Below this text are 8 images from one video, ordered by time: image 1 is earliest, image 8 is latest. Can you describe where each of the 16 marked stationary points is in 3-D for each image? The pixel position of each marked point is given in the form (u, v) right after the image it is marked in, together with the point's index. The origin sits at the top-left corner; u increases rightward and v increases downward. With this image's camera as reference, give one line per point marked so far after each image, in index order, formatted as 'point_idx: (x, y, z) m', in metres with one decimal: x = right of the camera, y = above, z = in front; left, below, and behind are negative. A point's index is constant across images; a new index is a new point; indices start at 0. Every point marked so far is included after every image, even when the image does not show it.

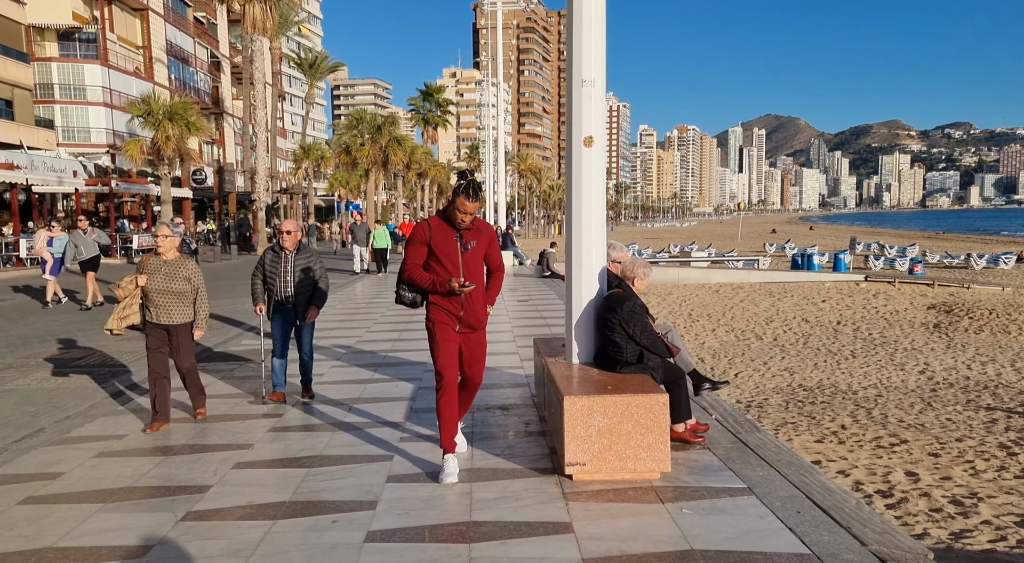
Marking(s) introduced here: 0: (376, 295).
0: (-3.0, -0.3, +16.9) m
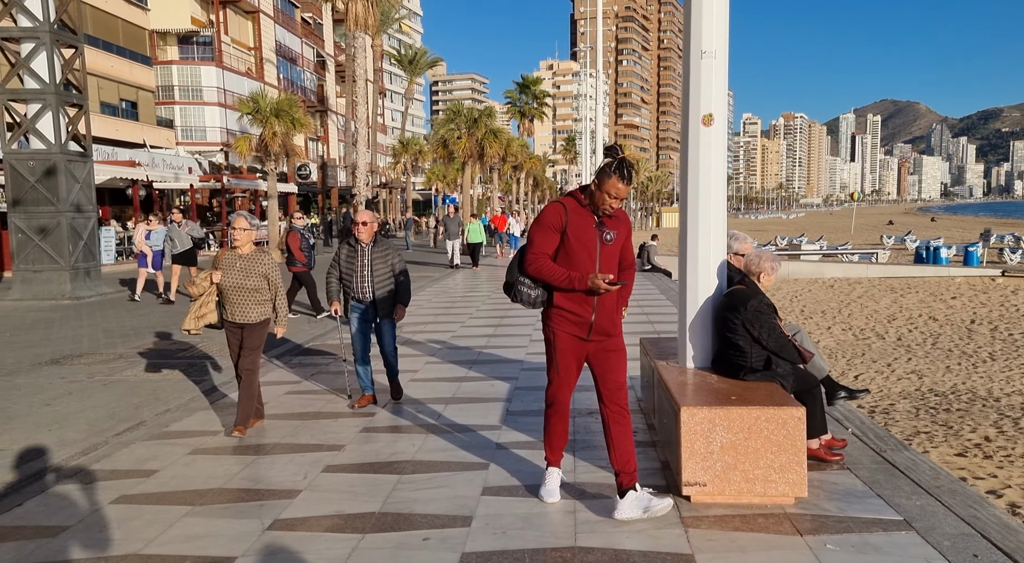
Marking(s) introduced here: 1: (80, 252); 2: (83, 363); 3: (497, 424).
0: (-0.9, -0.2, +16.7) m
1: (-7.8, +0.5, +14.3) m
2: (-4.4, -0.8, +8.1) m
3: (-0.1, -1.0, +5.5) m
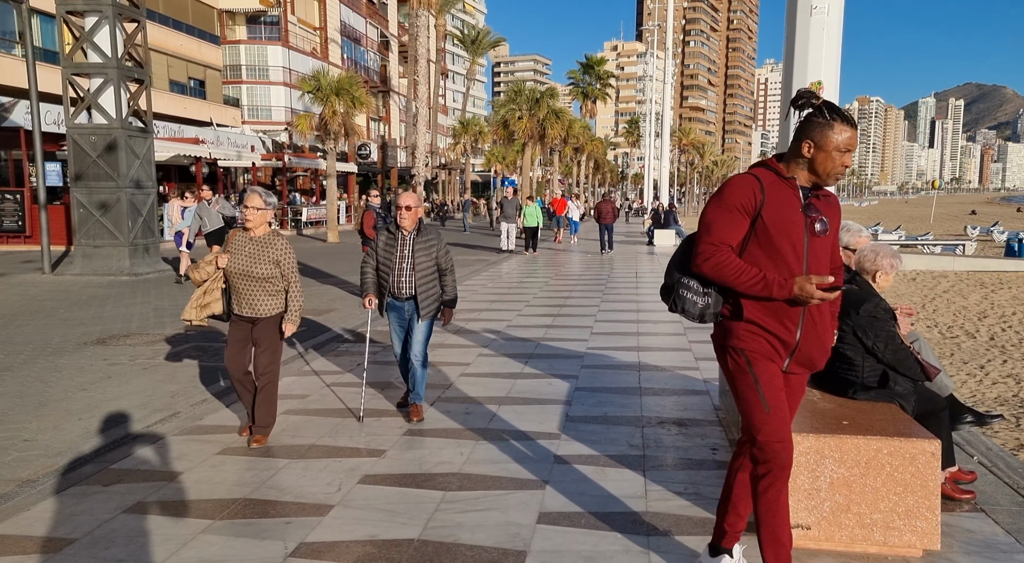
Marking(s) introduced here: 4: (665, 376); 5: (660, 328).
0: (+0.3, +0.1, +16.2) m
1: (-6.7, +1.0, +14.3) m
2: (-3.8, -0.6, +7.8) m
3: (+0.3, -0.9, +4.9) m
4: (+1.2, -0.8, +6.4) m
5: (+1.7, -0.5, +9.1) m
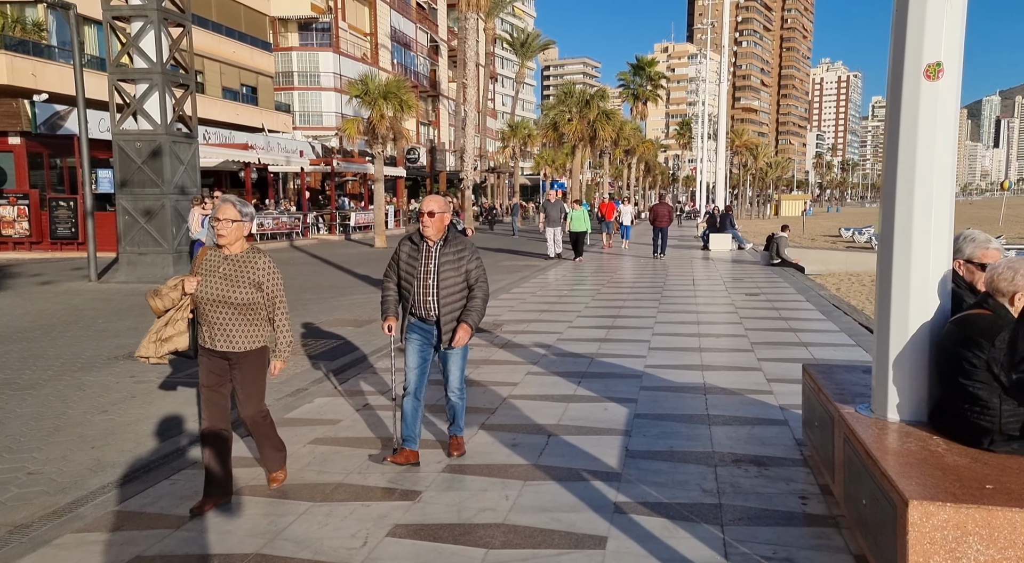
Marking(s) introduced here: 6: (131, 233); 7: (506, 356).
0: (+1.3, 0.0, +15.5) m
1: (-5.8, +0.8, +14.1) m
2: (-3.3, -0.7, +7.4) m
3: (+0.6, -1.0, +4.3) m
4: (+1.6, -0.9, +5.8) m
5: (+2.2, -0.6, +8.4) m
6: (-6.6, +0.8, +13.9) m
7: (-0.1, -0.7, +7.8) m
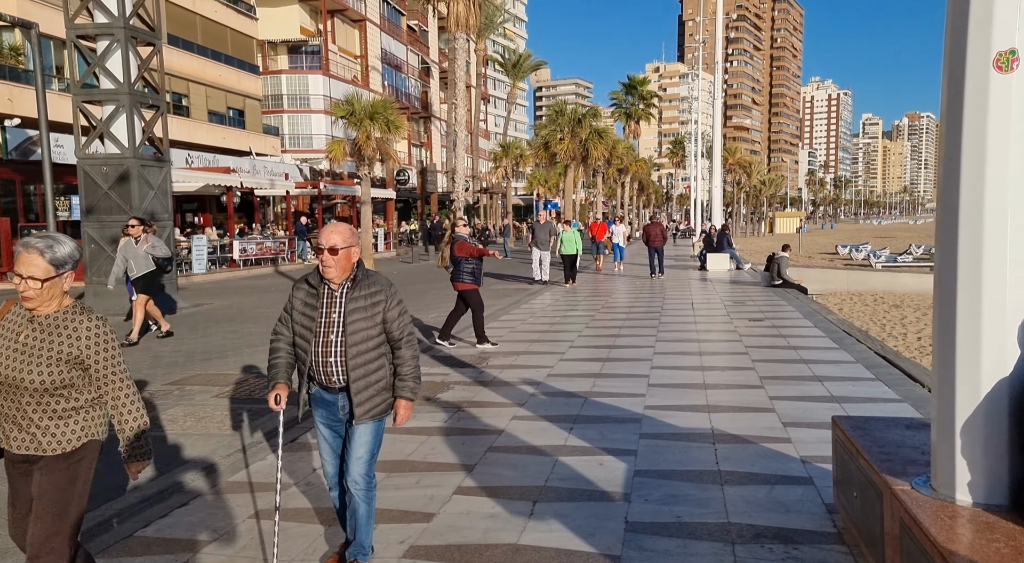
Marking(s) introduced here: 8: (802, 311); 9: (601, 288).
0: (+1.1, -0.5, +14.8) m
1: (-6.0, +0.3, +13.4) m
2: (-3.4, -1.0, +6.7) m
3: (+0.4, -1.2, +3.6) m
4: (+1.5, -1.1, +5.0) m
5: (+2.1, -0.9, +7.7) m
6: (-6.8, +0.3, +13.1) m
7: (-0.2, -1.0, +7.1) m
8: (+5.2, -0.6, +14.1) m
9: (+2.2, -0.2, +19.9) m
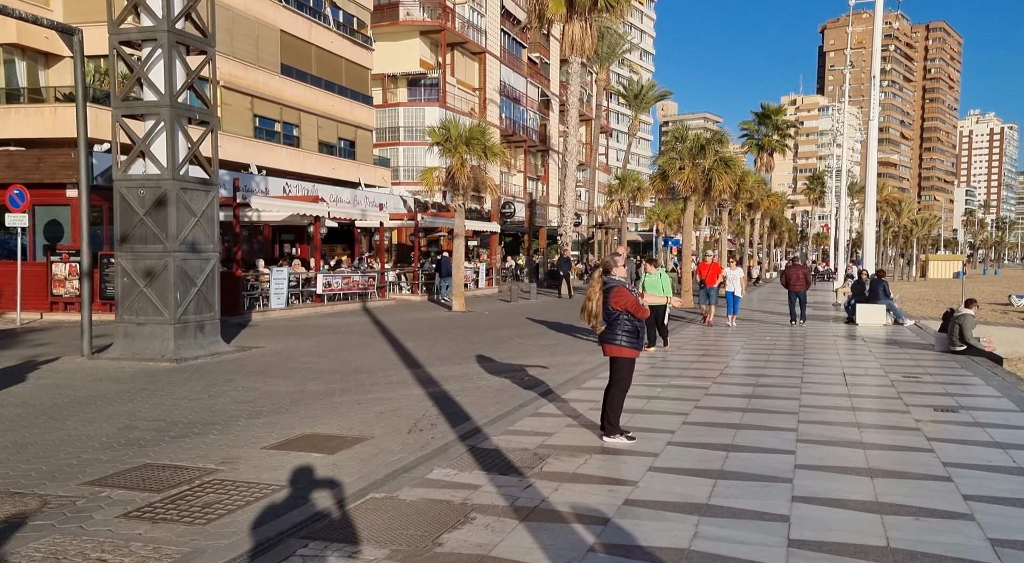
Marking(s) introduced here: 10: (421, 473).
0: (+2.6, -1.3, +11.8) m
1: (-4.7, -0.3, +11.5) m
2: (-3.2, -1.4, +4.5) m
3: (+0.2, -1.5, +0.8) m
4: (+1.4, -1.5, +2.1) m
5: (+2.4, -1.5, +4.7) m
6: (-5.5, -0.2, +11.4) m
7: (+0.1, -1.5, +4.4) m
8: (+6.5, -1.5, +10.5) m
9: (+4.4, -1.3, +16.7) m
10: (-0.7, -1.4, +6.0) m
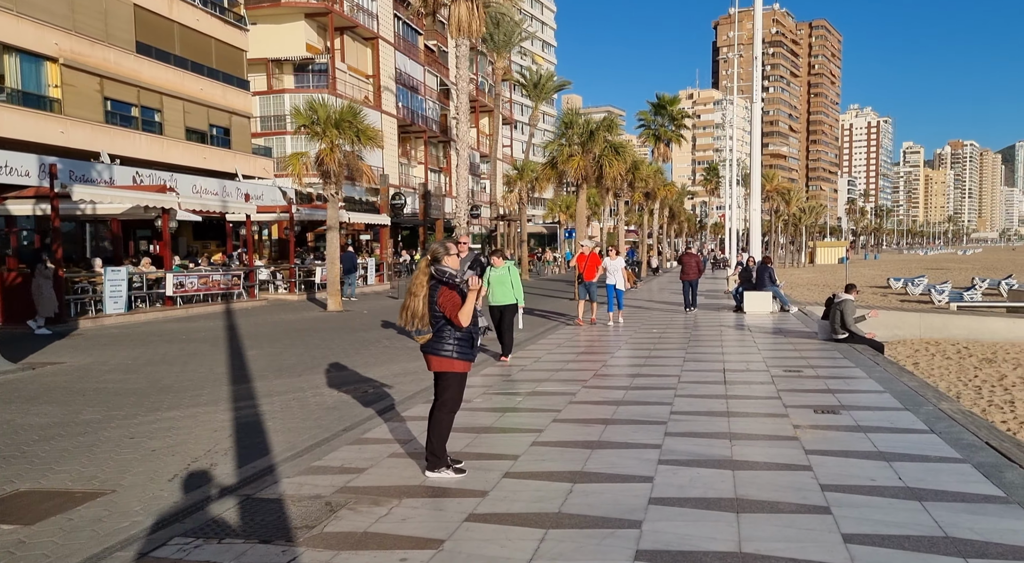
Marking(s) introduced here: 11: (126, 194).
0: (+0.6, -1.2, +10.6) m
1: (-6.6, -0.4, +9.5) m
2: (-4.3, -1.5, +2.7) m
3: (-0.6, -1.6, -0.6) m
4: (+0.5, -1.5, +0.8) m
5: (+1.2, -1.4, +3.5) m
6: (-7.5, -0.3, +9.3) m
7: (-1.1, -1.5, +2.9) m
8: (+4.6, -1.4, +9.7) m
9: (+1.8, -1.1, +15.6) m
10: (-2.0, -1.5, +4.4) m
11: (-8.8, +2.0, +18.0) m
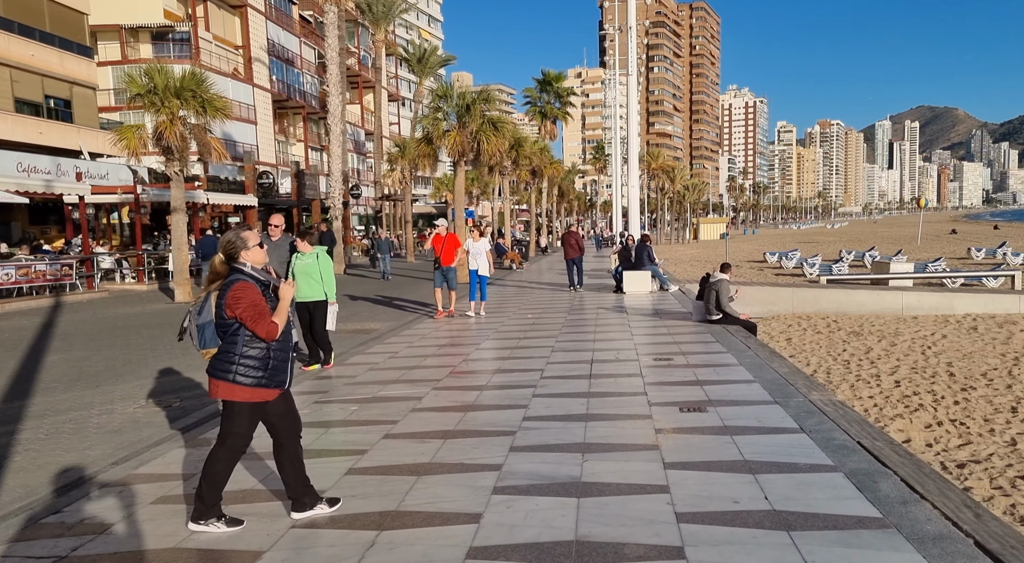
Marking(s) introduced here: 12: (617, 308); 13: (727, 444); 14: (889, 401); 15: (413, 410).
0: (-1.3, -1.1, +9.4) m
1: (-8.3, -0.4, +7.3) m
2: (-5.1, -1.6, +0.9) m
3: (-0.9, -1.7, -1.9) m
4: (0.0, -1.6, -0.3) m
5: (+0.3, -1.5, +2.4) m
6: (-9.1, -0.4, +7.0) m
7: (-1.9, -1.6, +1.6) m
8: (+2.8, -1.1, +9.0) m
9: (-0.8, -0.8, +14.6) m
10: (-3.0, -1.5, +2.9) m
11: (-11.7, +2.1, +15.4) m
12: (+2.4, -0.6, +18.1) m
13: (+1.8, -1.3, +6.4) m
14: (+5.1, -1.6, +10.7) m
15: (-0.9, -1.2, +7.9) m
